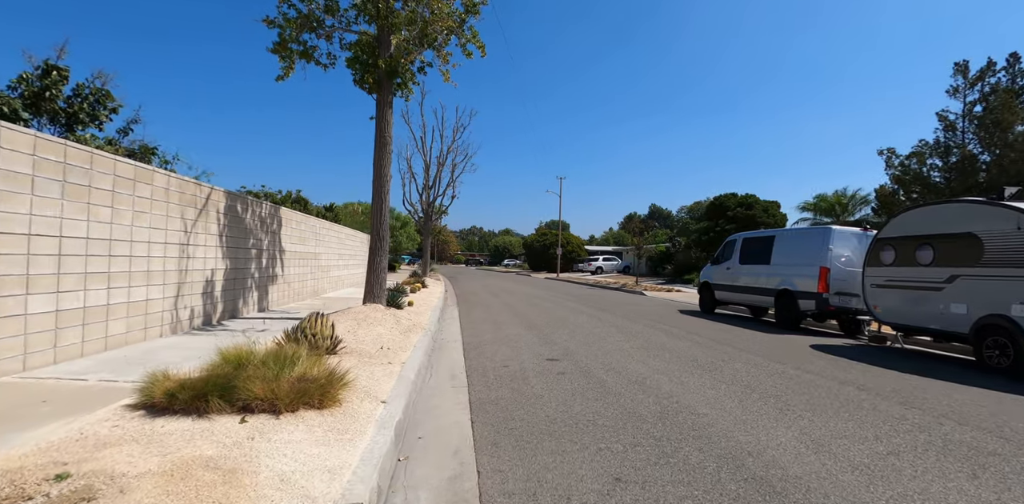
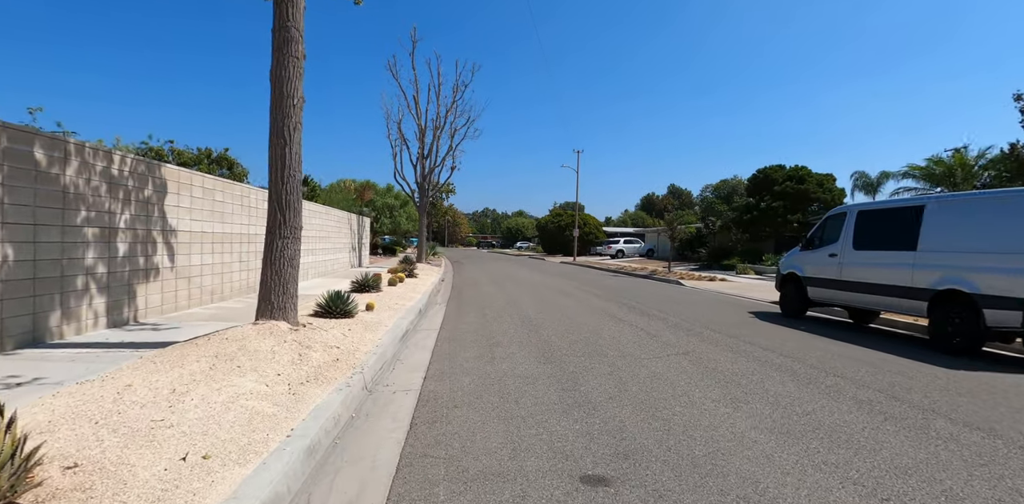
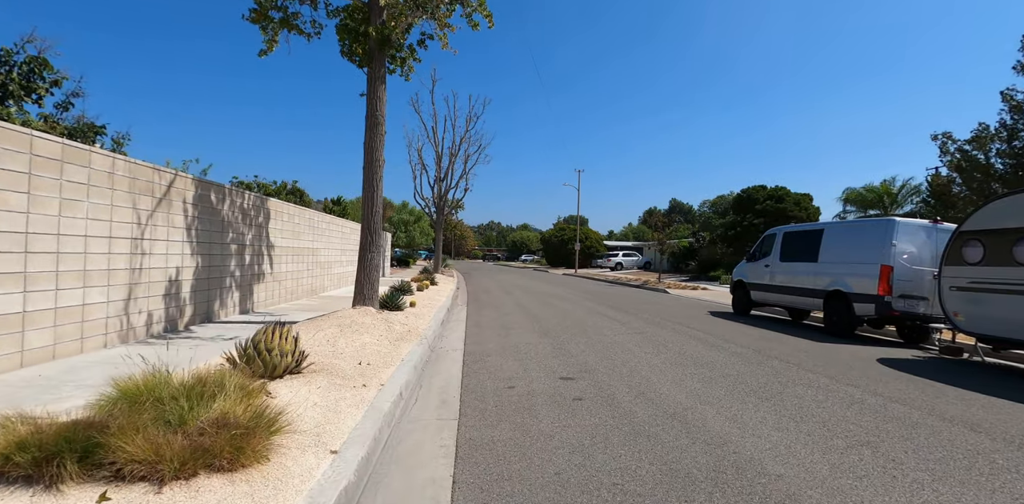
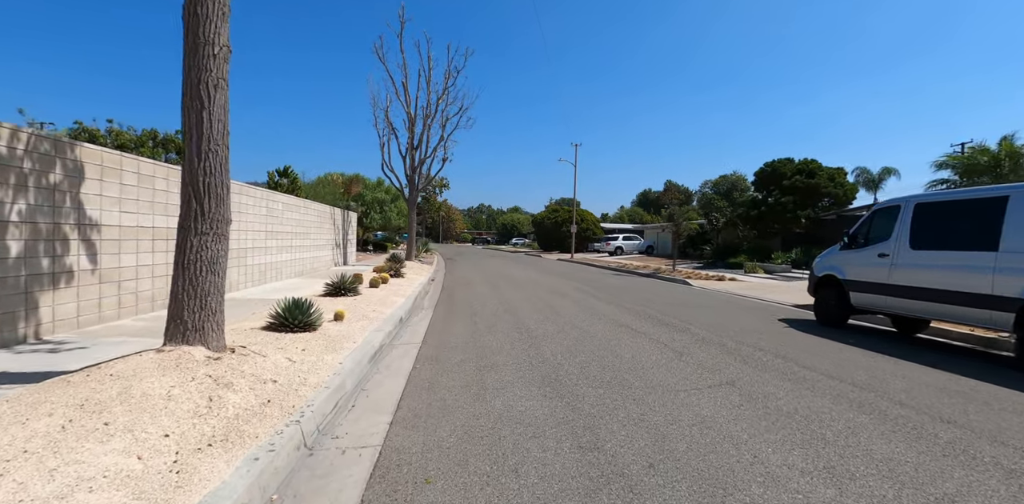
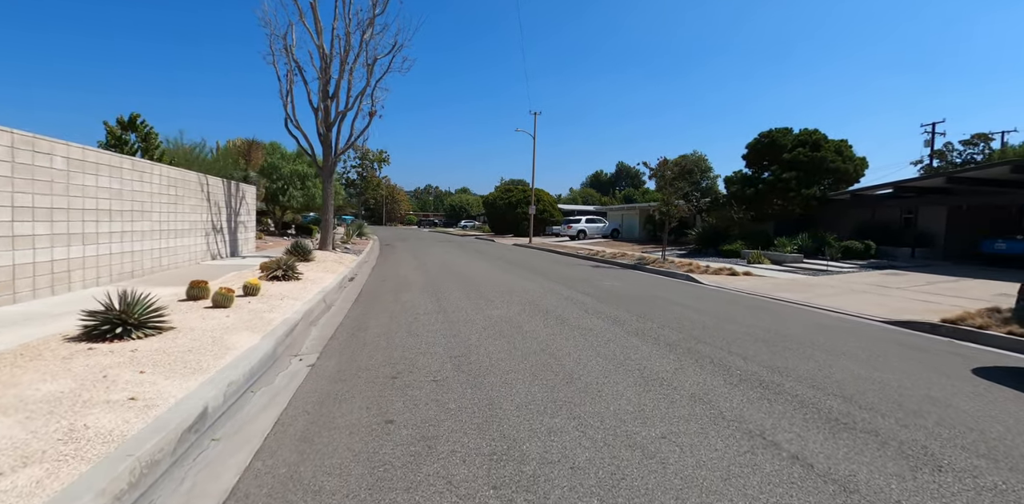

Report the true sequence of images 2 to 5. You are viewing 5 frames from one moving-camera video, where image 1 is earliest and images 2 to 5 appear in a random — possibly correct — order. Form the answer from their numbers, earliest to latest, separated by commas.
3, 2, 4, 5
